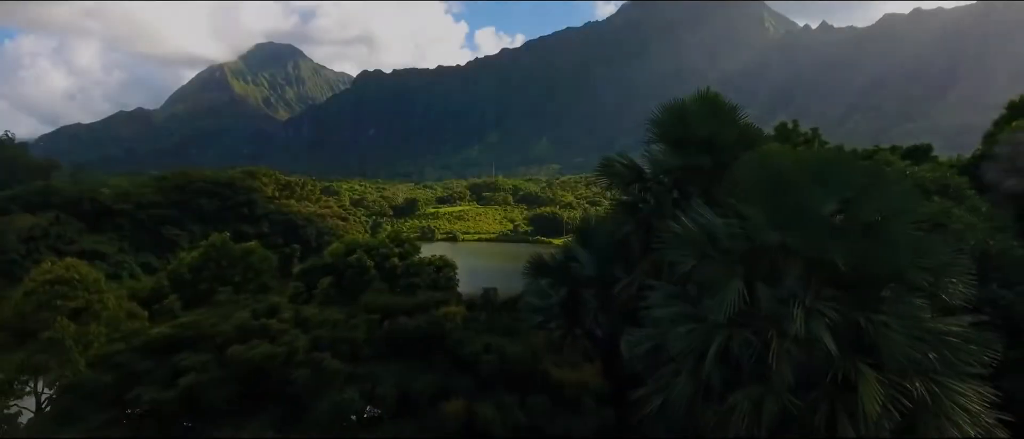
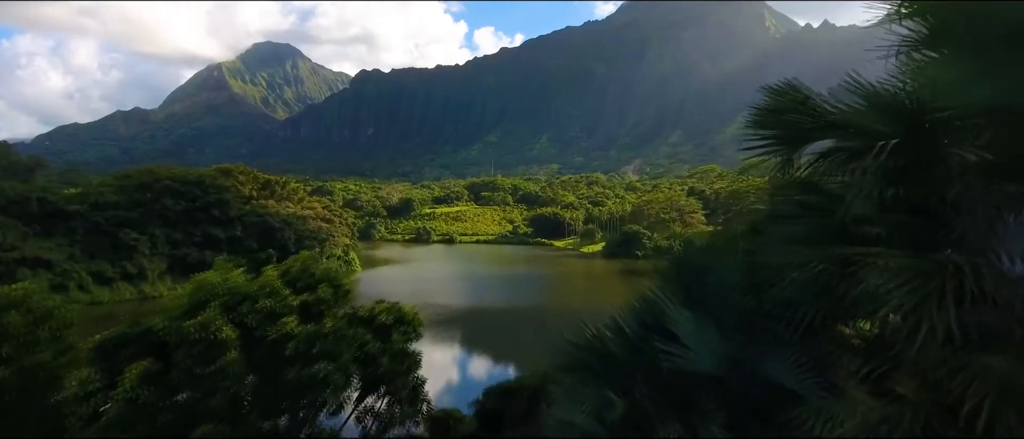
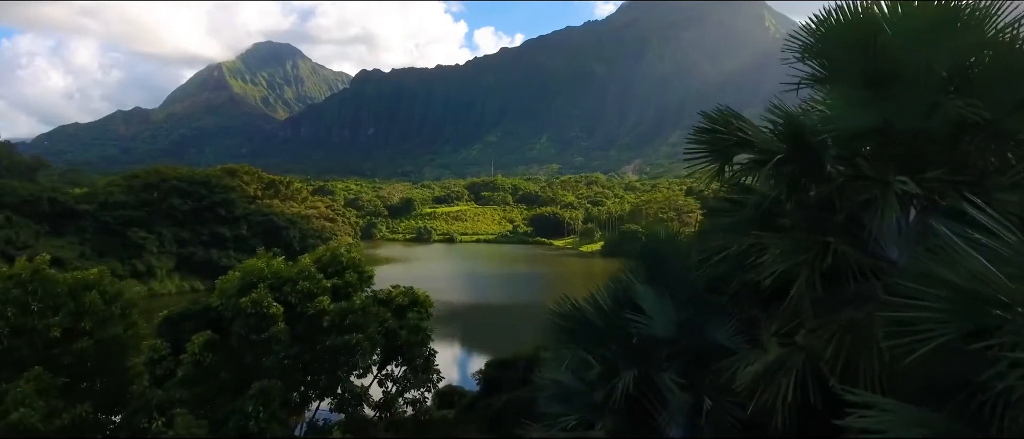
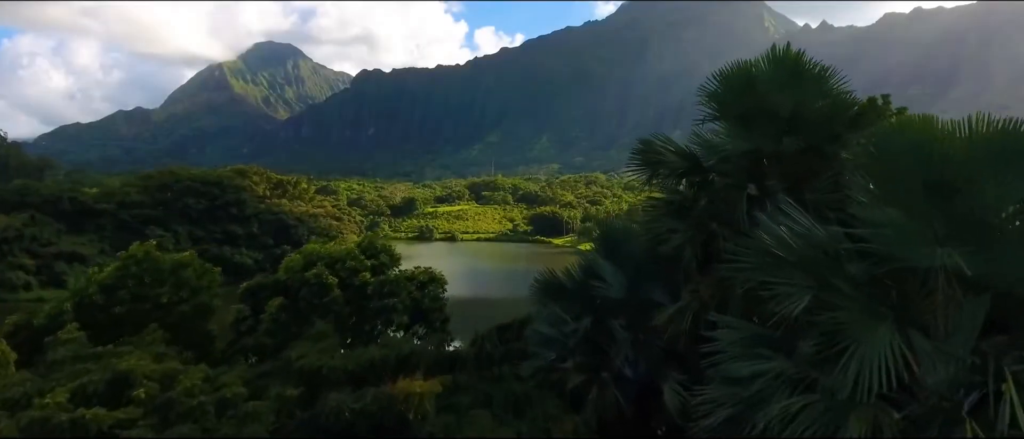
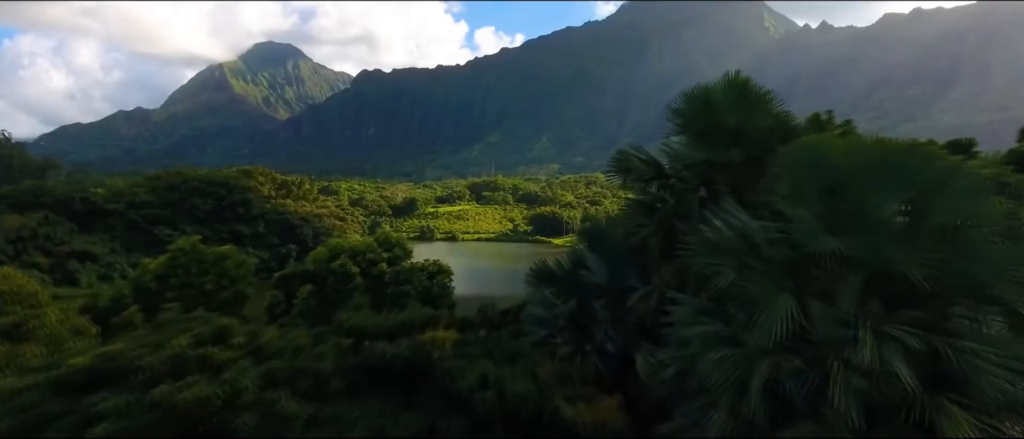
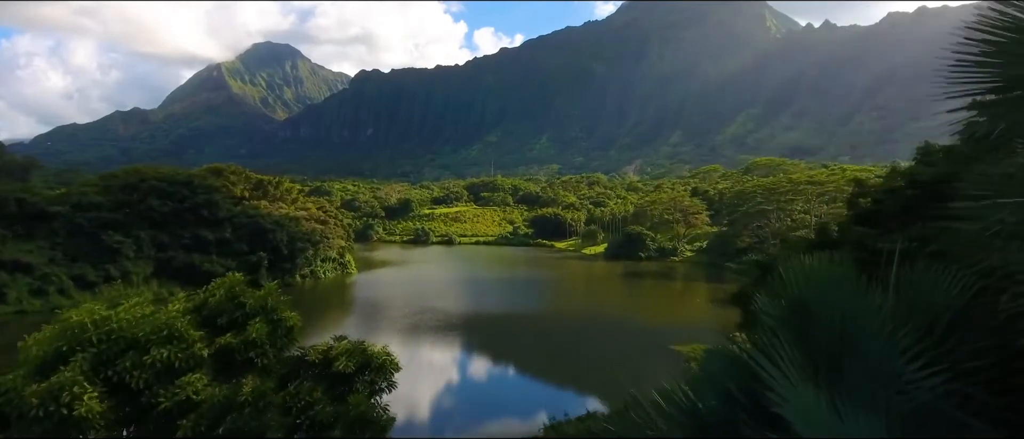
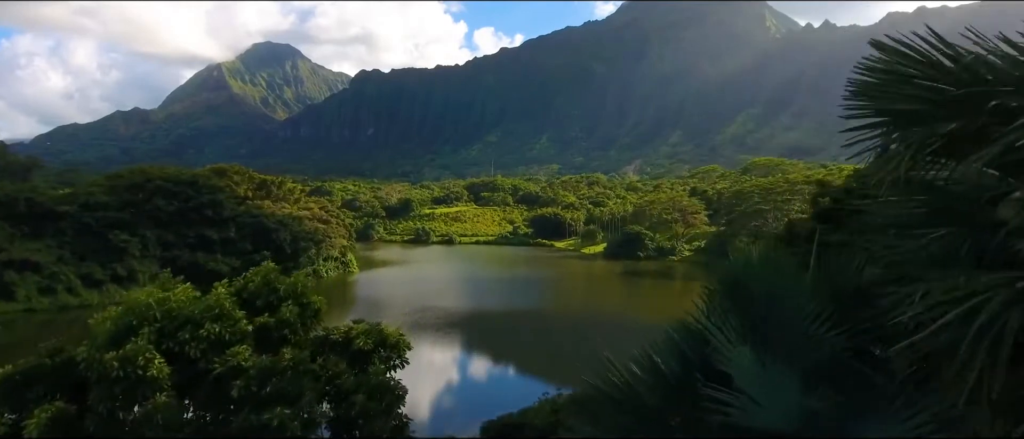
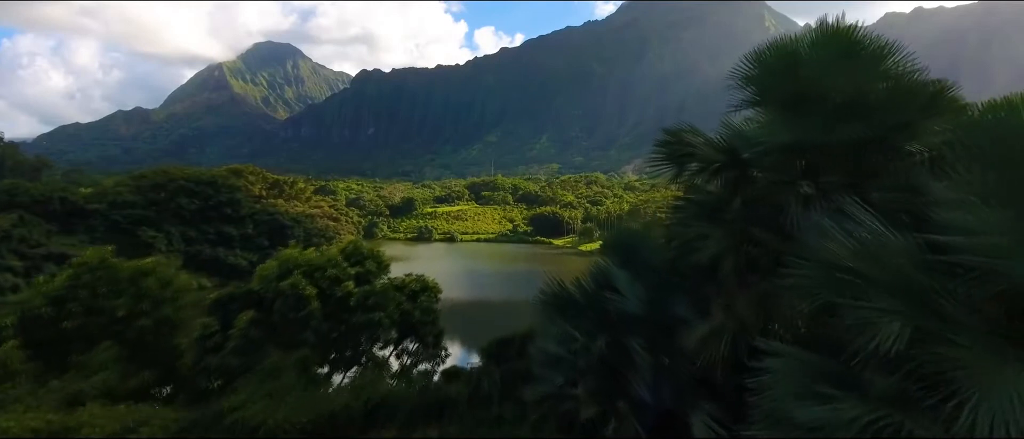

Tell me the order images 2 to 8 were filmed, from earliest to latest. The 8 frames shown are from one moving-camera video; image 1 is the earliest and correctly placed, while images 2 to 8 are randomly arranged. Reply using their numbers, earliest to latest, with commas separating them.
5, 4, 8, 3, 2, 7, 6
